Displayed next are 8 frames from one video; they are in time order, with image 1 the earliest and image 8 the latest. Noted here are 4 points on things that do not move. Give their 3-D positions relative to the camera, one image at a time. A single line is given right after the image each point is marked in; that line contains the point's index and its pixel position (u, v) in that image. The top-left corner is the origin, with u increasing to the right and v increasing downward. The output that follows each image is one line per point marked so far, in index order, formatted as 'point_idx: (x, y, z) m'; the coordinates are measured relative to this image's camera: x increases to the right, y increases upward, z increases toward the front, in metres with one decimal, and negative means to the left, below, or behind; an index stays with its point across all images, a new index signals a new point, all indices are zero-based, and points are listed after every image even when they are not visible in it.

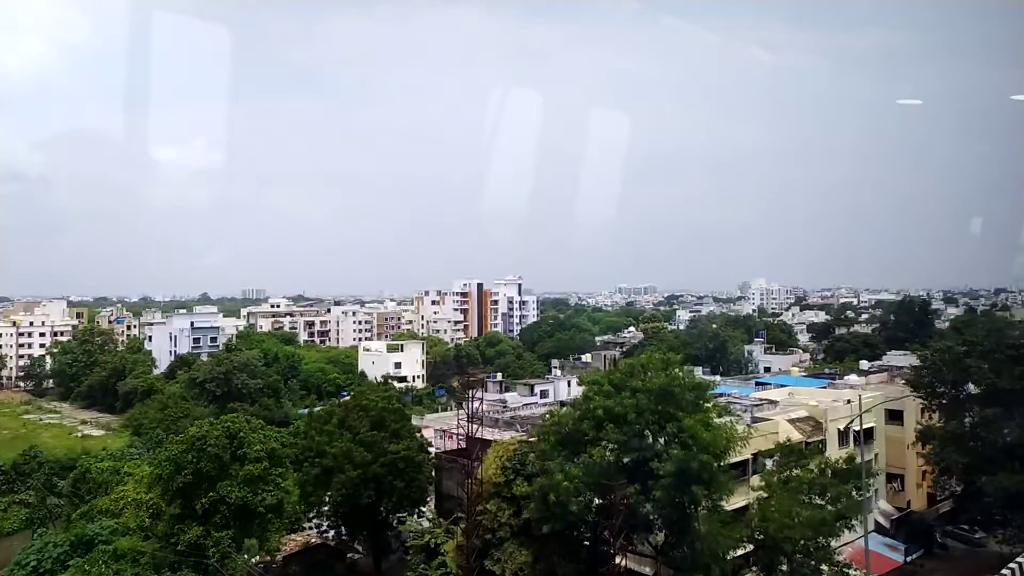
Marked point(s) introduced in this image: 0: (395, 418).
0: (-1.8, -2.0, +11.9) m
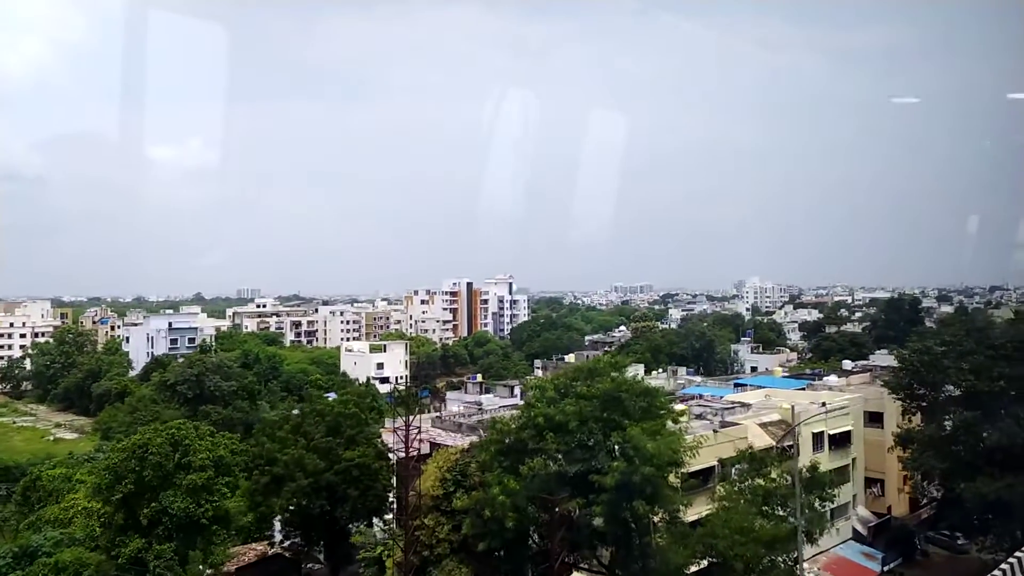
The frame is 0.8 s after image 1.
0: (-2.4, -2.0, +11.4) m
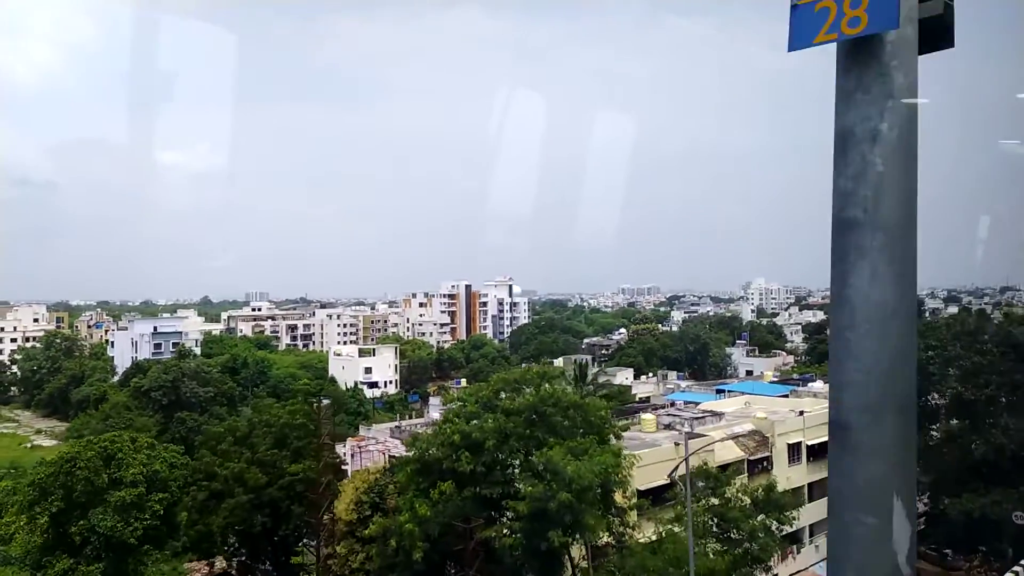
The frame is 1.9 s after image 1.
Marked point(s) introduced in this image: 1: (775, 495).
0: (-3.0, -2.1, +10.8) m
1: (+2.4, -1.9, +7.1) m
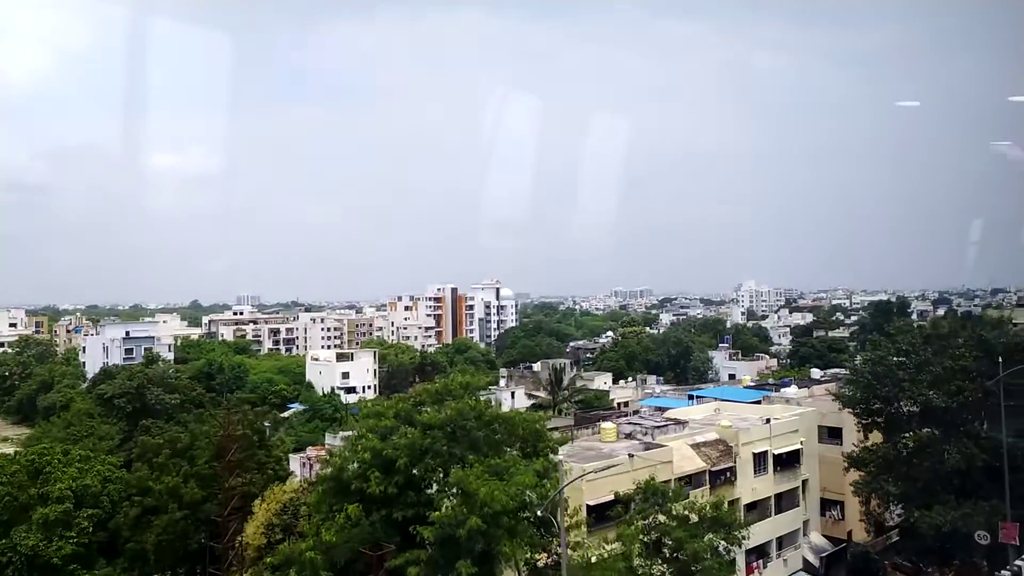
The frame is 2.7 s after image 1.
0: (-3.7, -2.1, +10.2) m
1: (+1.8, -2.0, +6.6) m
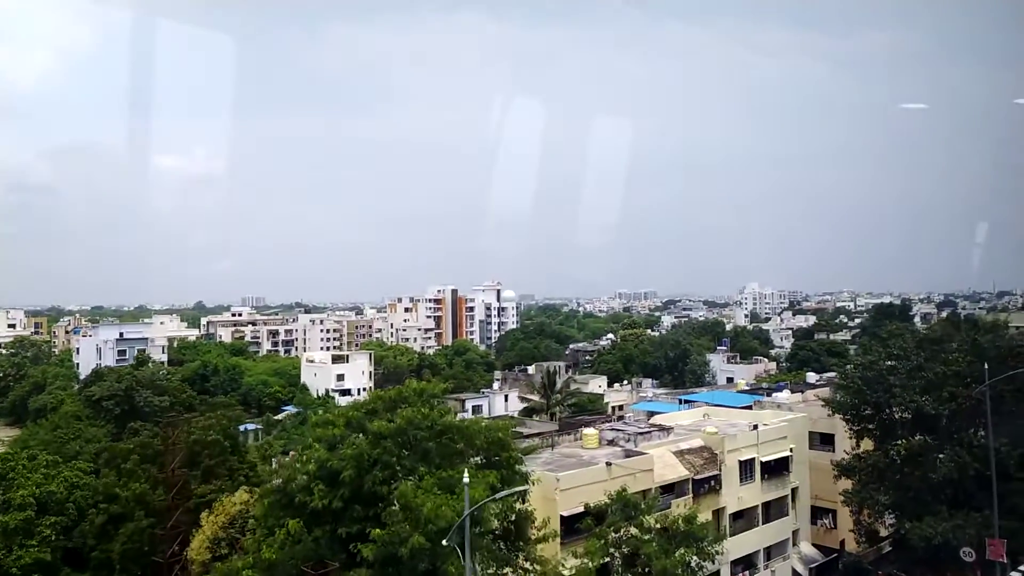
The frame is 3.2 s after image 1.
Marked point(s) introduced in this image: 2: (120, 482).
0: (-3.9, -2.1, +10.0) m
1: (+1.5, -2.0, +6.3) m
2: (-4.9, -2.4, +9.5) m
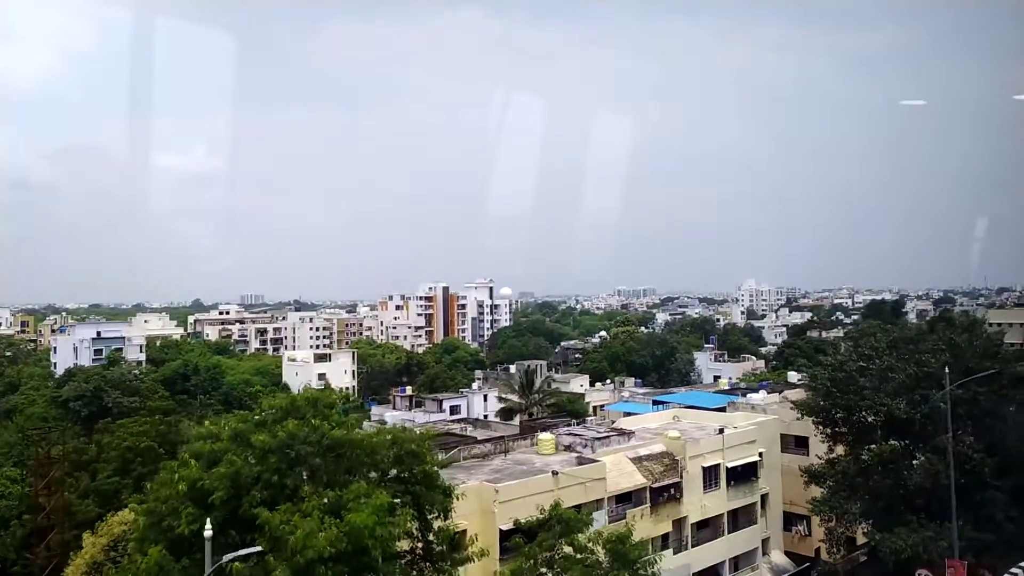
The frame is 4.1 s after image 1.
0: (-4.5, -2.1, +9.4) m
1: (+0.9, -1.9, +5.8) m
2: (-5.5, -2.4, +9.0) m
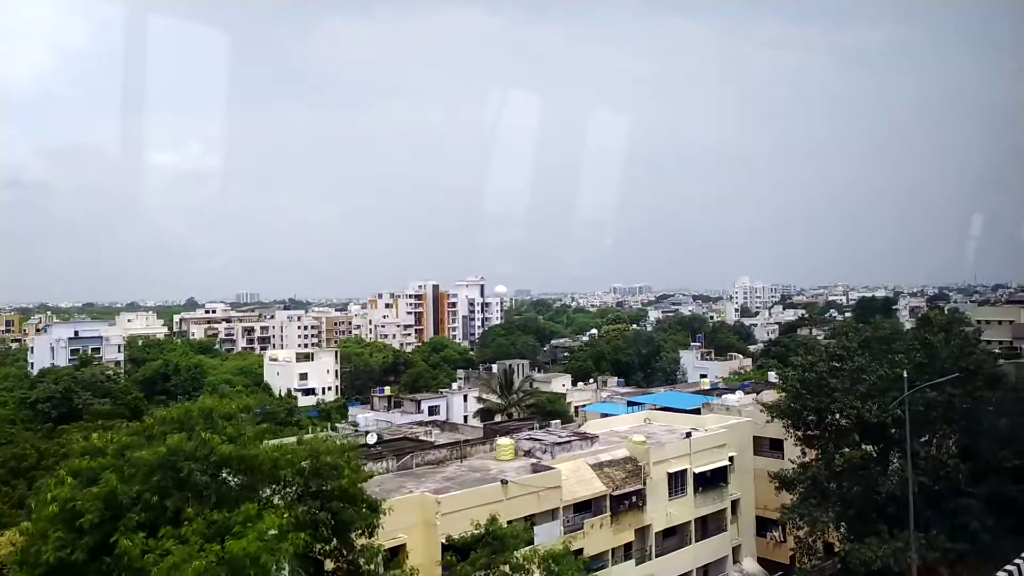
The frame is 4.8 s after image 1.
0: (-5.0, -2.1, +9.0) m
1: (+0.5, -1.9, +5.4) m
2: (-6.0, -2.4, +8.6) m
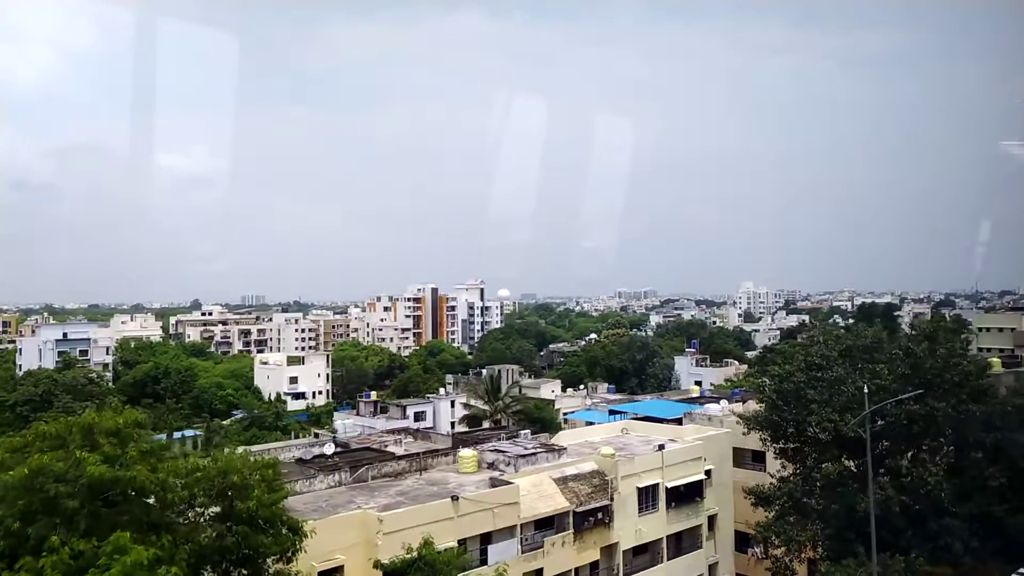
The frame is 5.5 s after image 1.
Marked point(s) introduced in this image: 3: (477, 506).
0: (-5.5, -2.1, +8.6) m
1: (0.0, -2.0, +5.0) m
2: (-6.4, -2.4, +8.2) m
3: (-0.3, -2.0, +7.0) m
